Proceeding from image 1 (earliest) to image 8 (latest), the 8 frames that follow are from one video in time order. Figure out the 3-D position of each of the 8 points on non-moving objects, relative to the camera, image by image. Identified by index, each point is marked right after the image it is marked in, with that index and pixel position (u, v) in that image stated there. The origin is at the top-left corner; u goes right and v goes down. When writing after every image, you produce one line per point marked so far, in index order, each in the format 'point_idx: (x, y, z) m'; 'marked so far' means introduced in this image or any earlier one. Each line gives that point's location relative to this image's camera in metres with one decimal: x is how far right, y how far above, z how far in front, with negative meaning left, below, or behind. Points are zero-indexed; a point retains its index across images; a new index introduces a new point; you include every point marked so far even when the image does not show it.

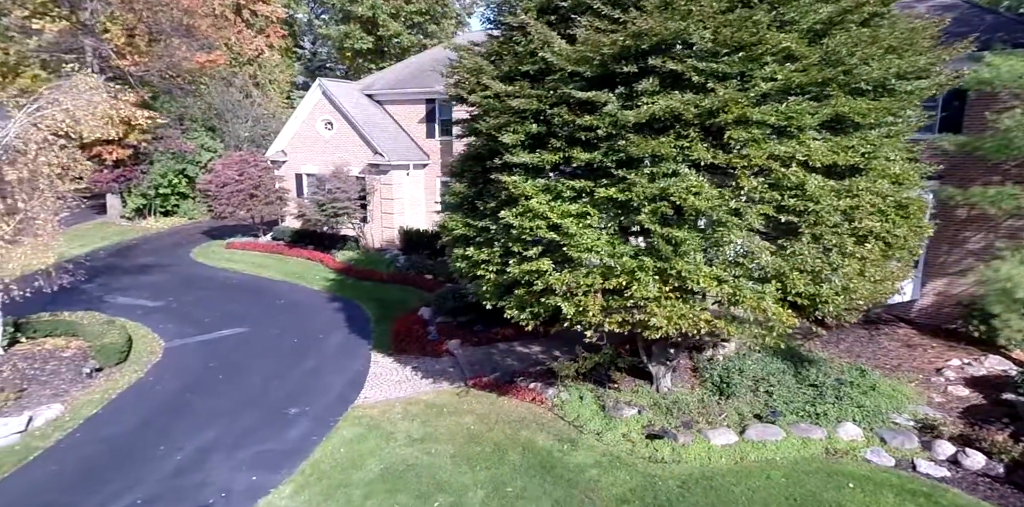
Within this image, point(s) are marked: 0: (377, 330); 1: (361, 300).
0: (-3.1, -1.8, +15.1) m
1: (-4.1, -1.3, +17.4) m
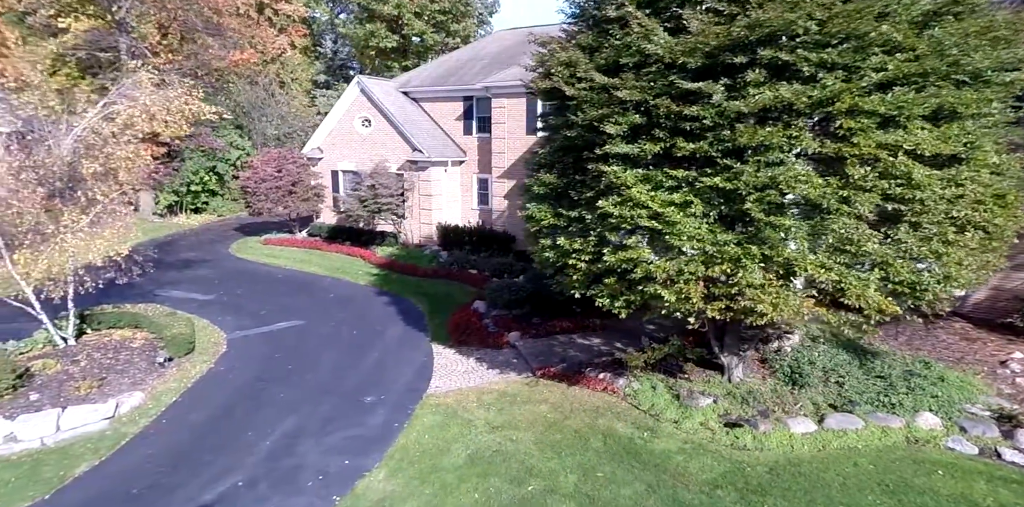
0: (-1.9, -1.6, +15.3) m
1: (-2.8, -1.1, +17.5) m
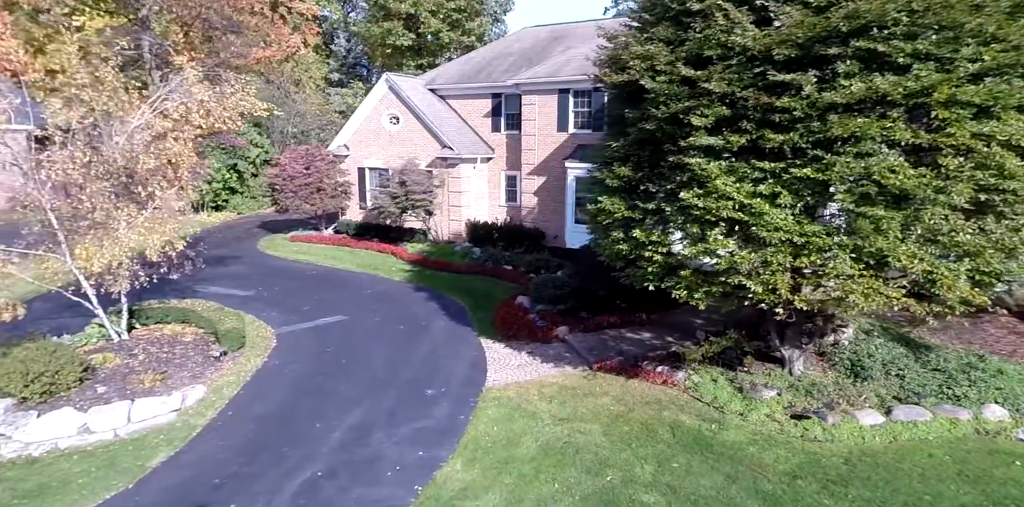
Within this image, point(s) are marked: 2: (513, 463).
0: (-0.8, -1.5, +15.3) m
1: (-1.7, -1.0, +17.6) m
2: (0.0, -2.9, +9.2) m
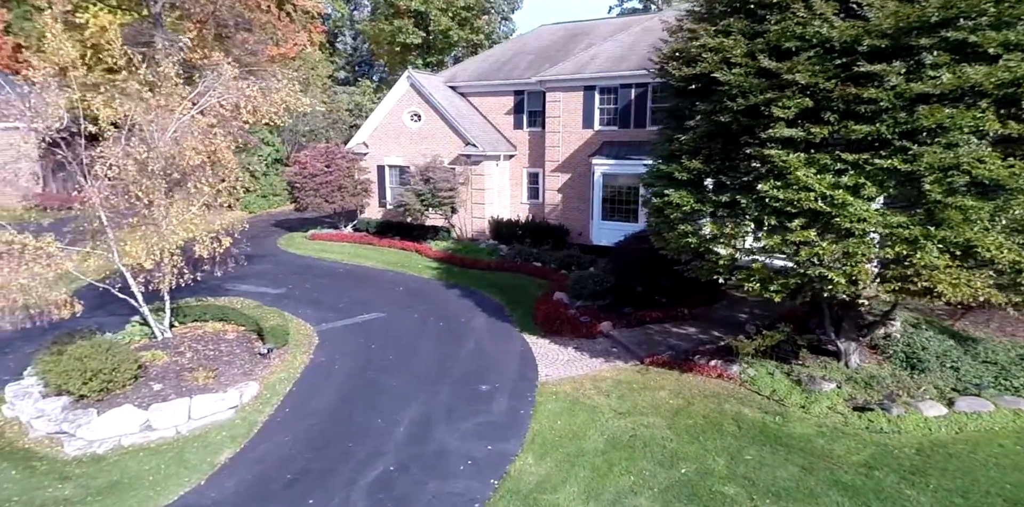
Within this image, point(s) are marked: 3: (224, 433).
0: (+0.1, -1.4, +15.3) m
1: (-0.8, -0.9, +17.5) m
2: (+1.0, -2.8, +9.2) m
3: (-4.4, -2.8, +10.0) m
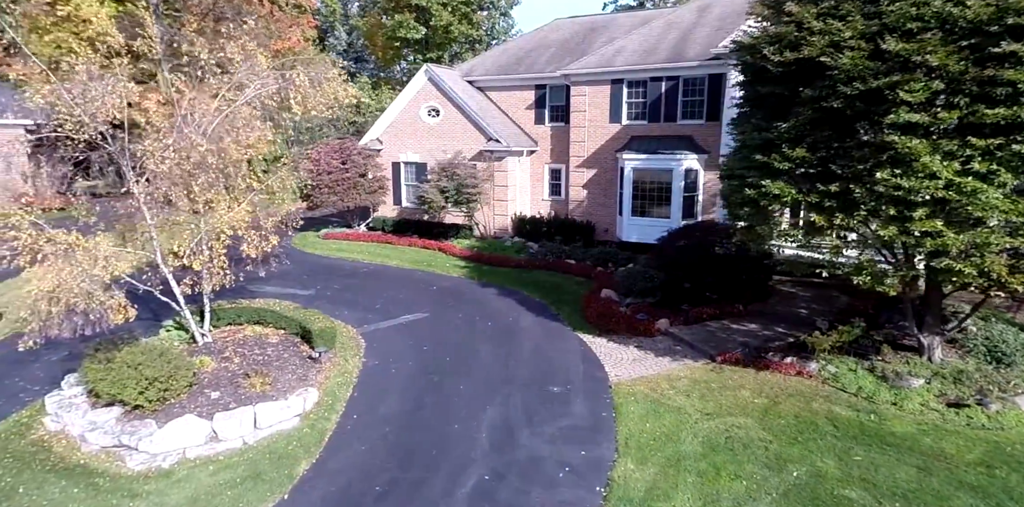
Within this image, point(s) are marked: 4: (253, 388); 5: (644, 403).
0: (+1.2, -1.3, +14.8) m
1: (+0.2, -0.9, +17.0) m
2: (+2.3, -2.8, +8.7) m
3: (-3.1, -2.7, +9.3) m
4: (-4.2, -2.2, +10.5) m
5: (+2.1, -2.4, +10.4) m
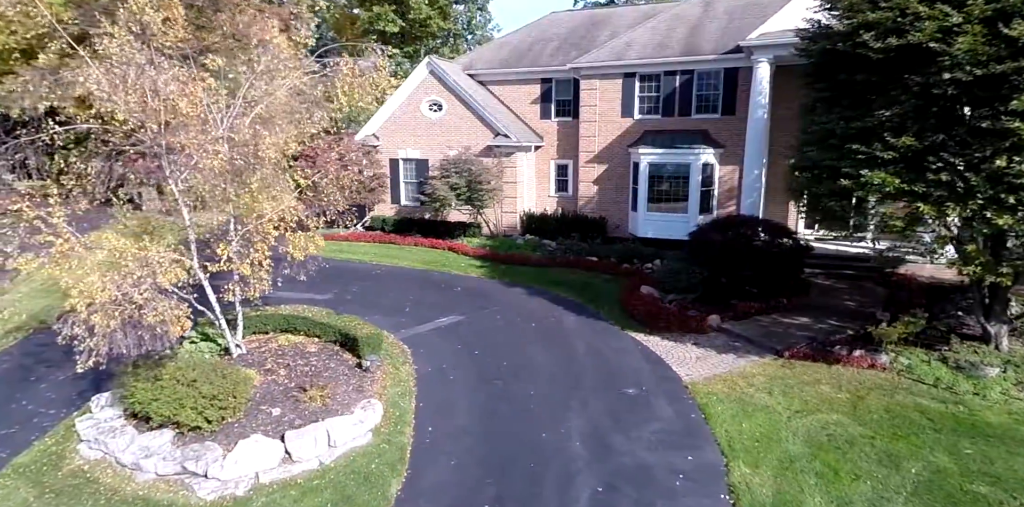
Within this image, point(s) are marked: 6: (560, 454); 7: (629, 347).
0: (+2.0, -1.3, +14.4) m
1: (+0.8, -0.8, +16.5) m
2: (+3.7, -2.7, +8.4) m
3: (-1.8, -2.7, +8.6) m
4: (-3.0, -2.2, +9.7) m
5: (+3.3, -2.3, +10.0) m
6: (+0.6, -2.7, +8.7) m
7: (+2.2, -1.8, +12.3) m
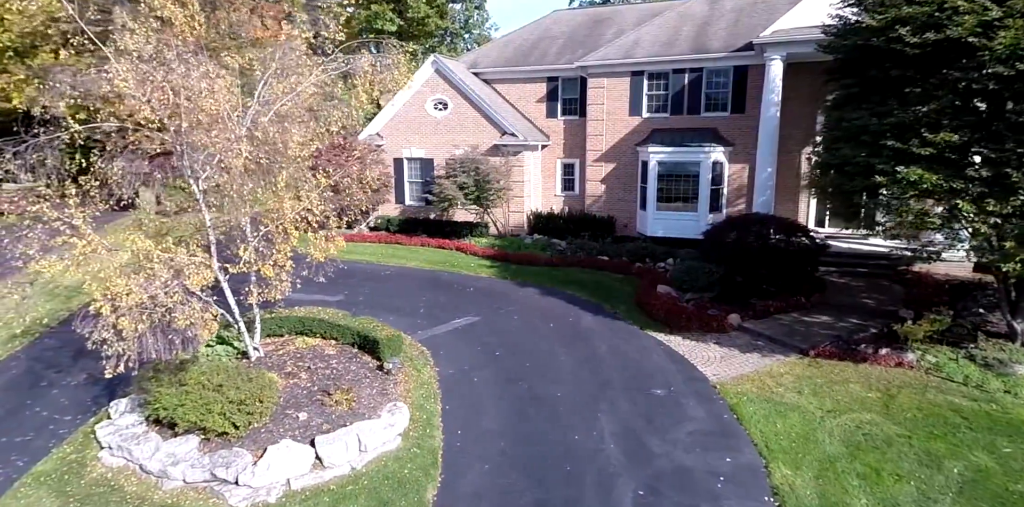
0: (+2.4, -1.3, +14.3) m
1: (+1.2, -0.8, +16.4) m
2: (+4.2, -2.6, +8.3) m
3: (-1.3, -2.7, +8.4) m
4: (-2.5, -2.2, +9.5) m
5: (+3.8, -2.3, +9.9) m
6: (+1.1, -2.7, +8.6) m
7: (+2.6, -1.8, +12.2) m
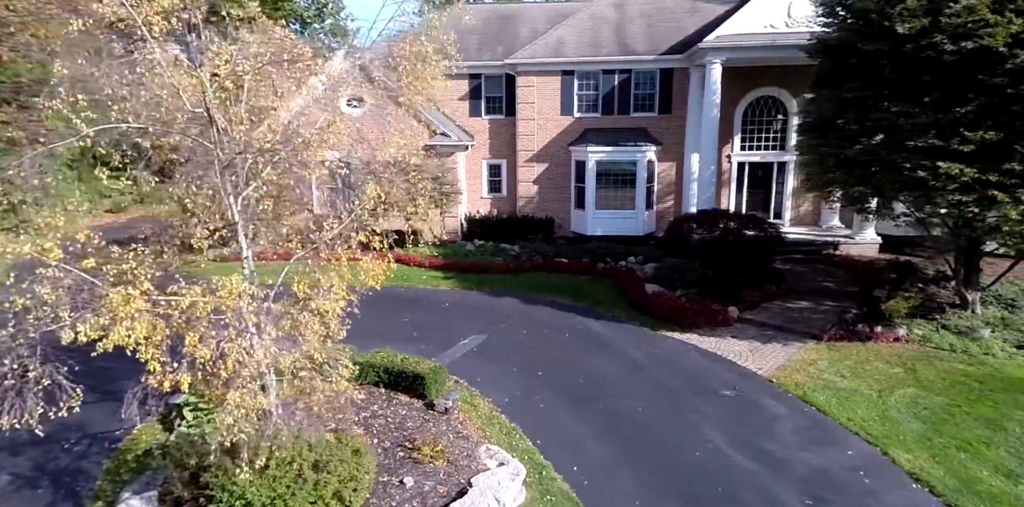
0: (+2.3, -1.3, +14.1) m
1: (+0.5, -0.9, +15.8) m
2: (+5.8, -2.5, +9.0) m
3: (+0.6, -3.0, +7.5) m
4: (-0.9, -2.6, +8.2) m
5: (+4.9, -2.2, +10.4) m
6: (+2.8, -2.8, +8.4) m
7: (+3.1, -1.8, +12.3) m
